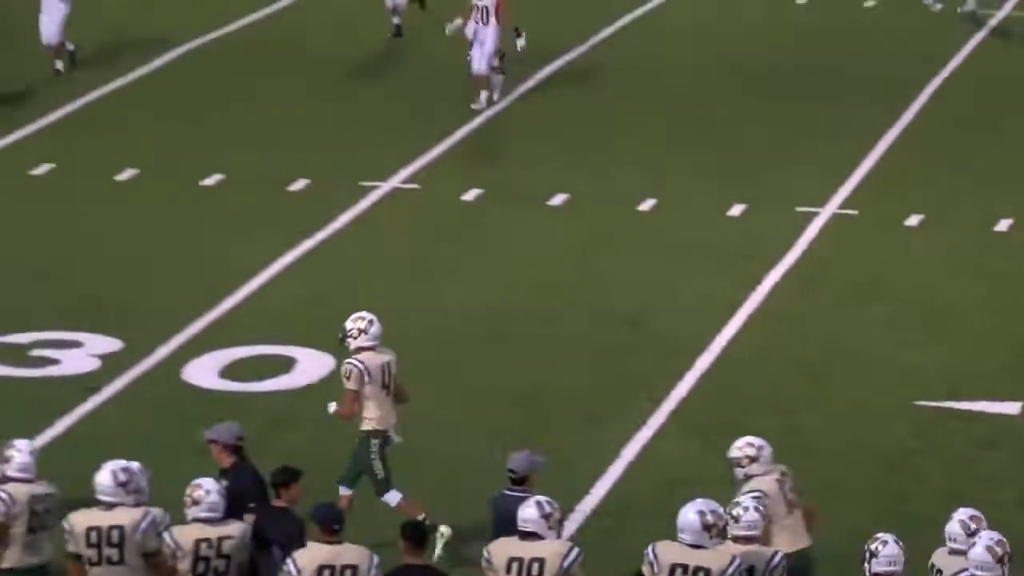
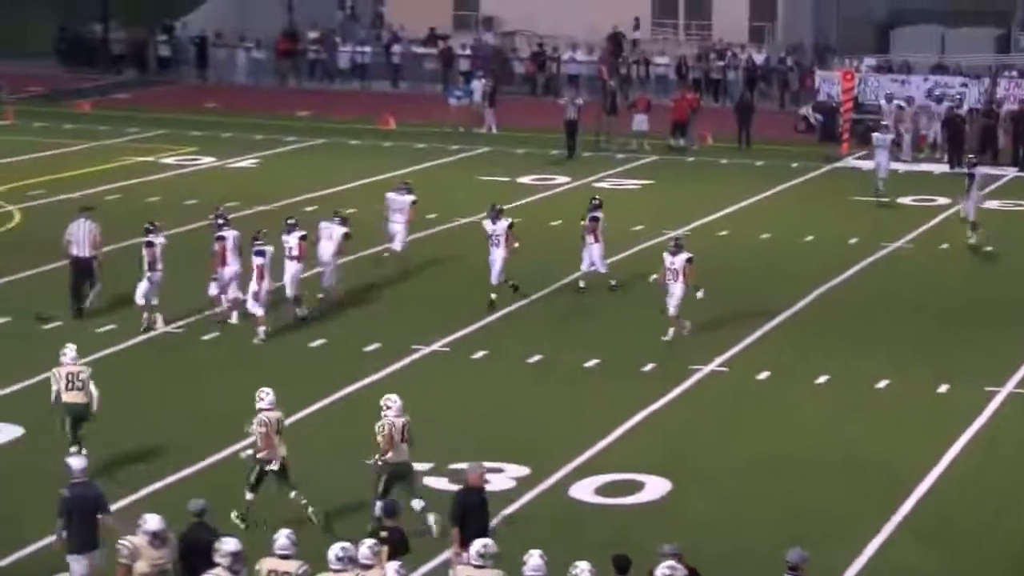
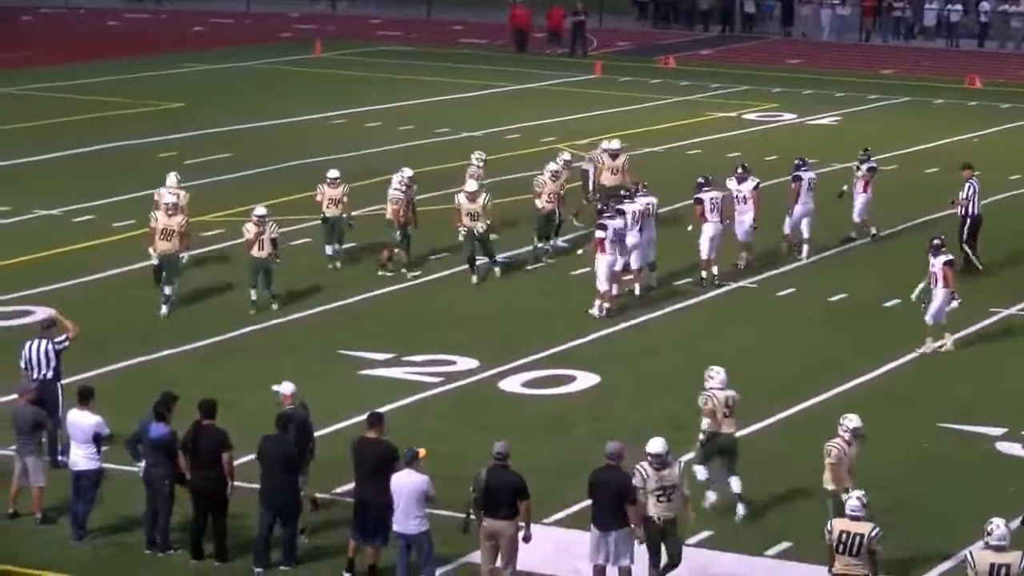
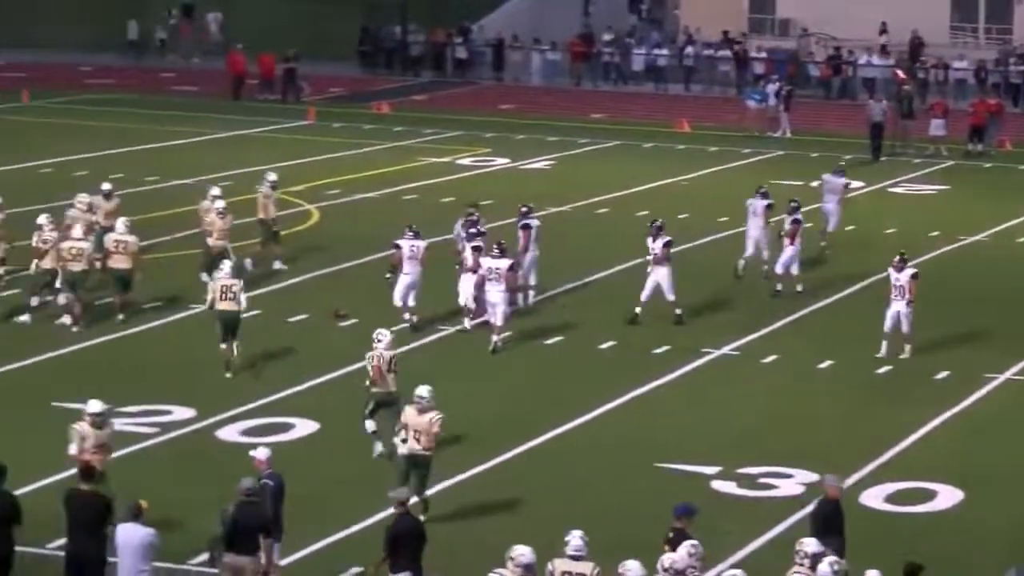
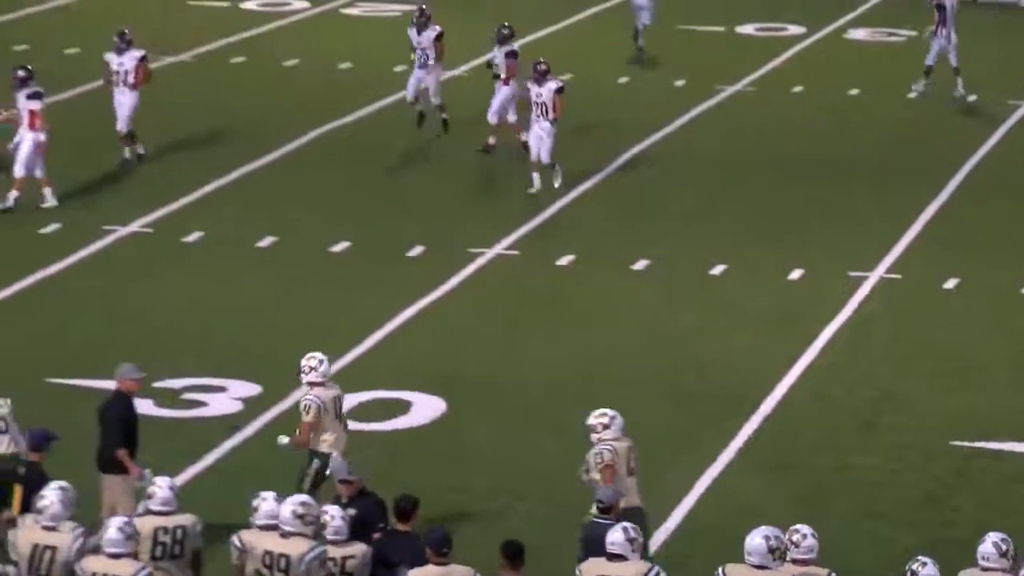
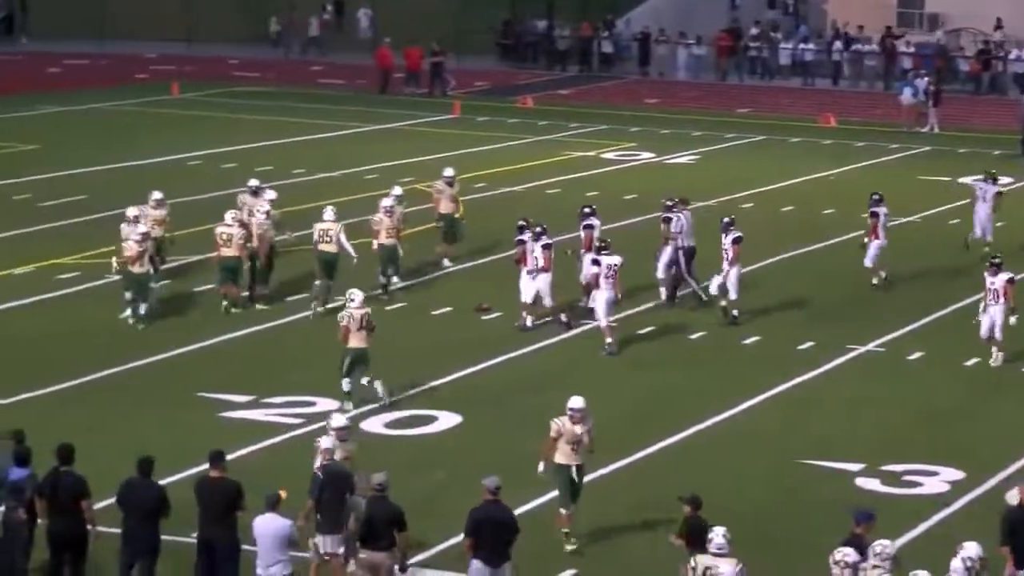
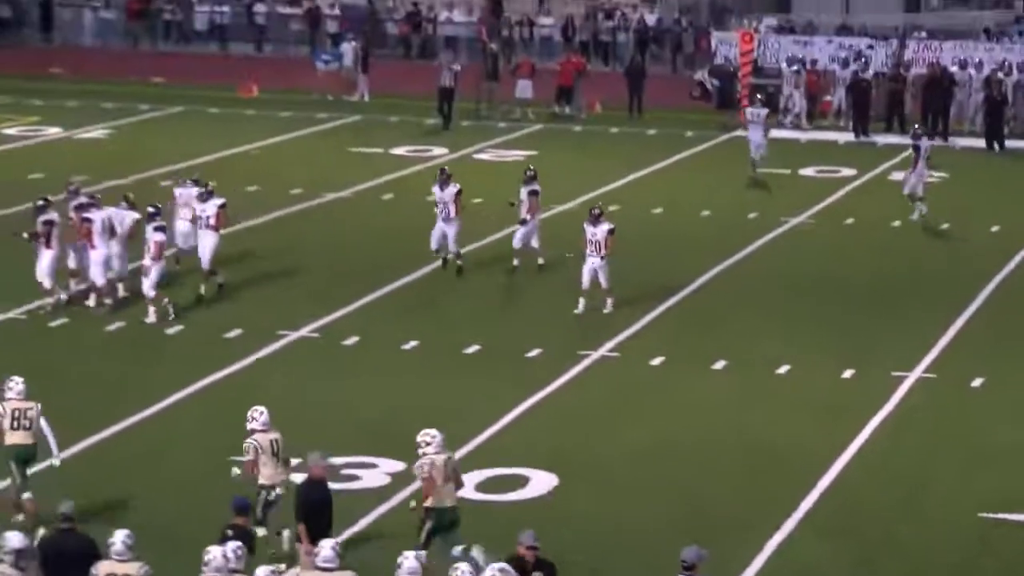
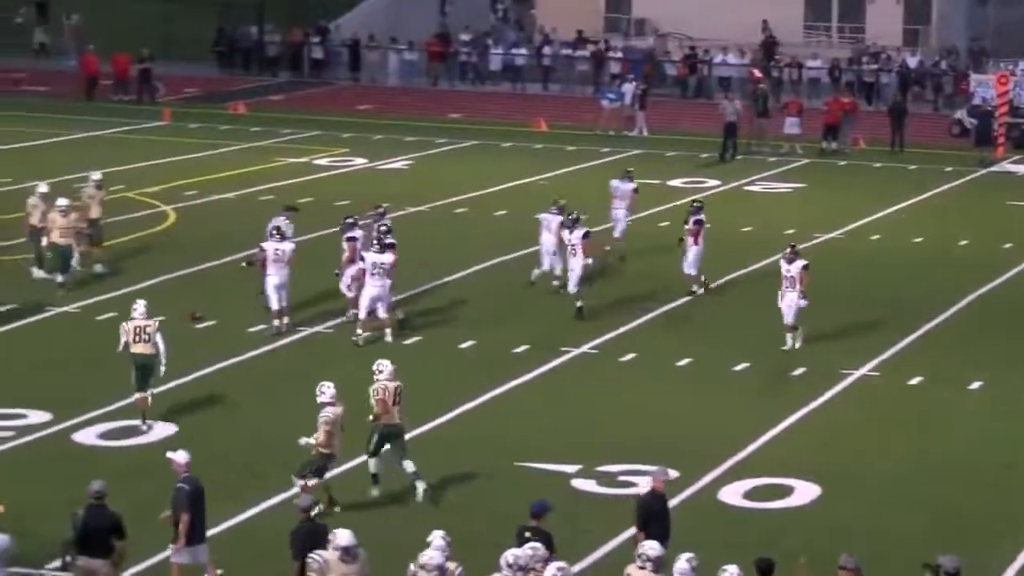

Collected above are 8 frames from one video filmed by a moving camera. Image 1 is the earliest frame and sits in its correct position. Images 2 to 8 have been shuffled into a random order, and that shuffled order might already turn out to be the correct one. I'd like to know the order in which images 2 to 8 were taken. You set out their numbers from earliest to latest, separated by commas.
5, 7, 2, 8, 4, 6, 3
